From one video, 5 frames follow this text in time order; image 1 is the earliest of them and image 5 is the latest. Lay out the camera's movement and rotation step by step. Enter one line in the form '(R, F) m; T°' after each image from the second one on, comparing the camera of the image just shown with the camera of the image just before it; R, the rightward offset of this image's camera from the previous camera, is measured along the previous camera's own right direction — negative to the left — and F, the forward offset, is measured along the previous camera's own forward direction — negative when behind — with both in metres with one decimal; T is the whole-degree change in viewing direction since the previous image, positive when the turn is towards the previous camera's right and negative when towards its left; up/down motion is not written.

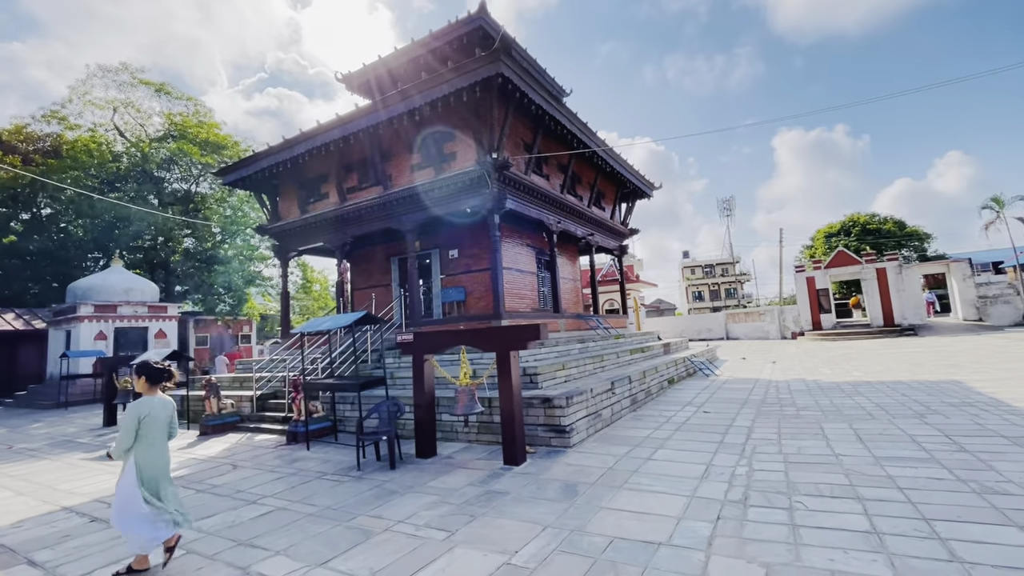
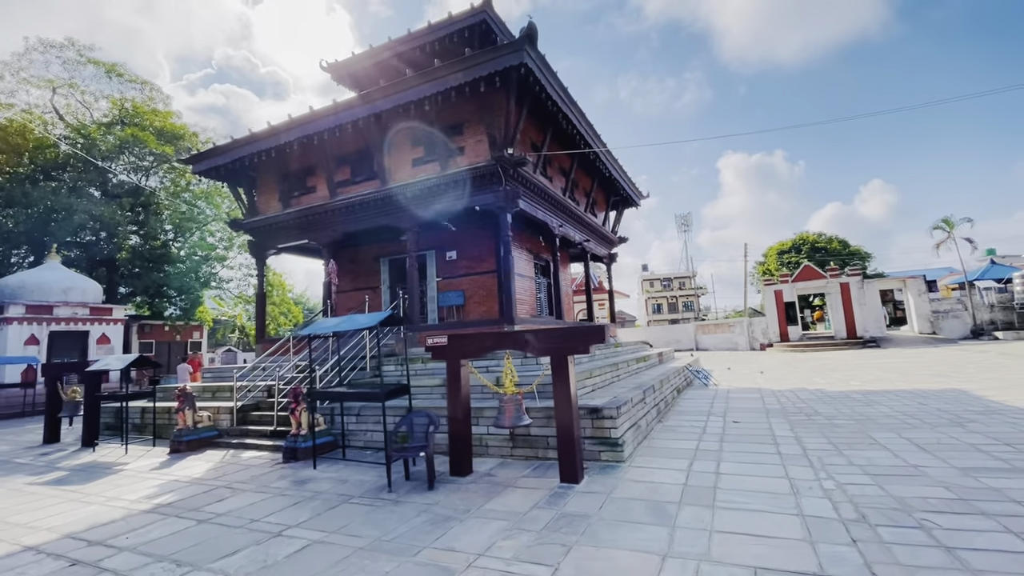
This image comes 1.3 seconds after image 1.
(-1.1, +0.6) m; +5°
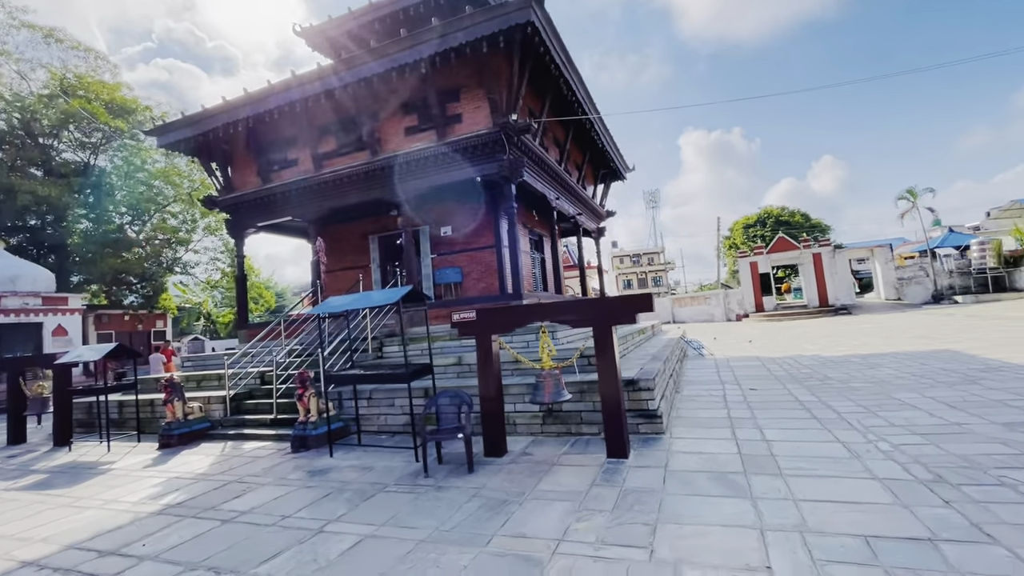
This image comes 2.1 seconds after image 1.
(-0.7, +0.4) m; +4°
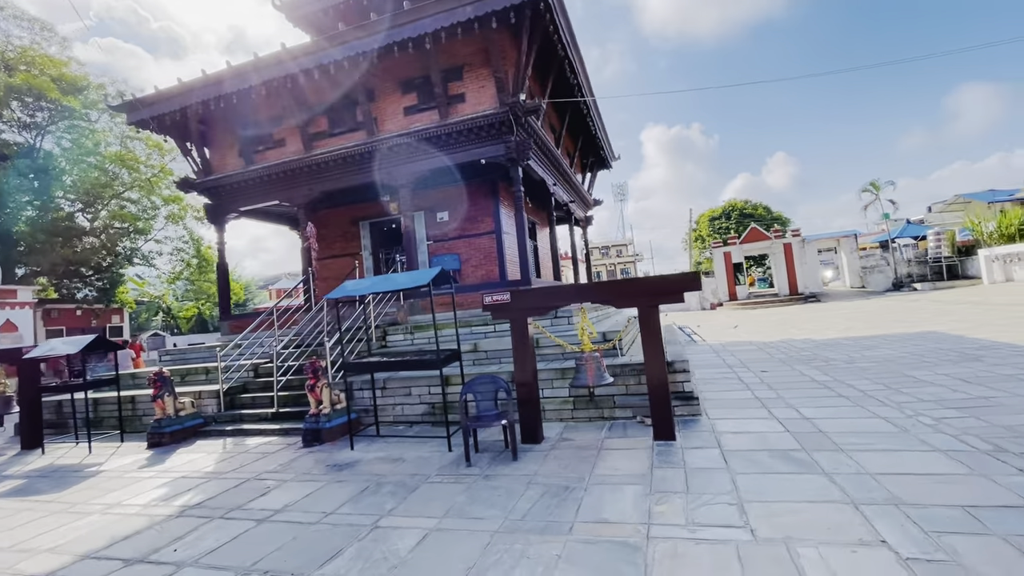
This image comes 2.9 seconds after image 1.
(-0.7, +0.2) m; +4°
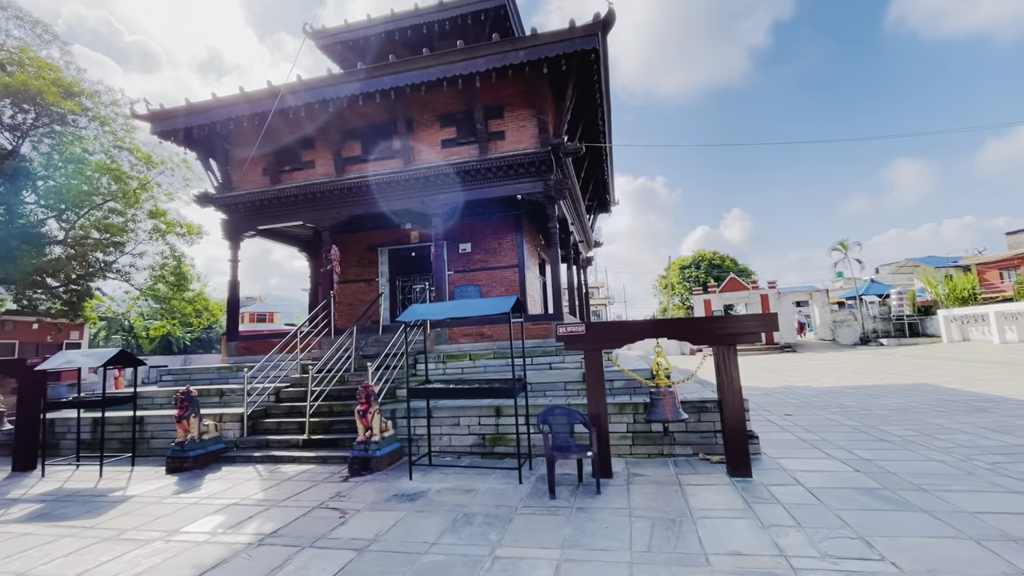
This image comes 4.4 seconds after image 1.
(-1.2, 0.0) m; +4°
